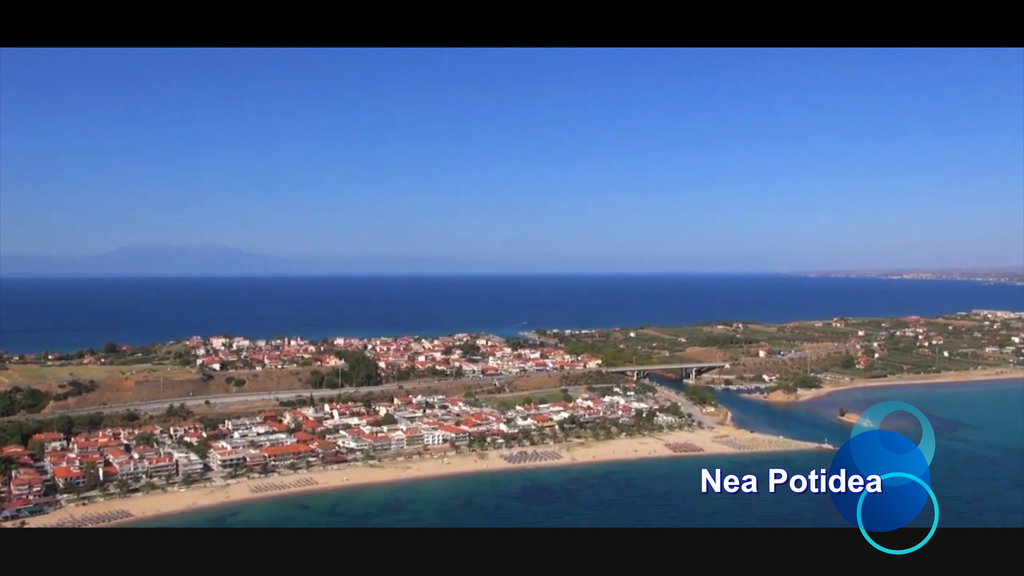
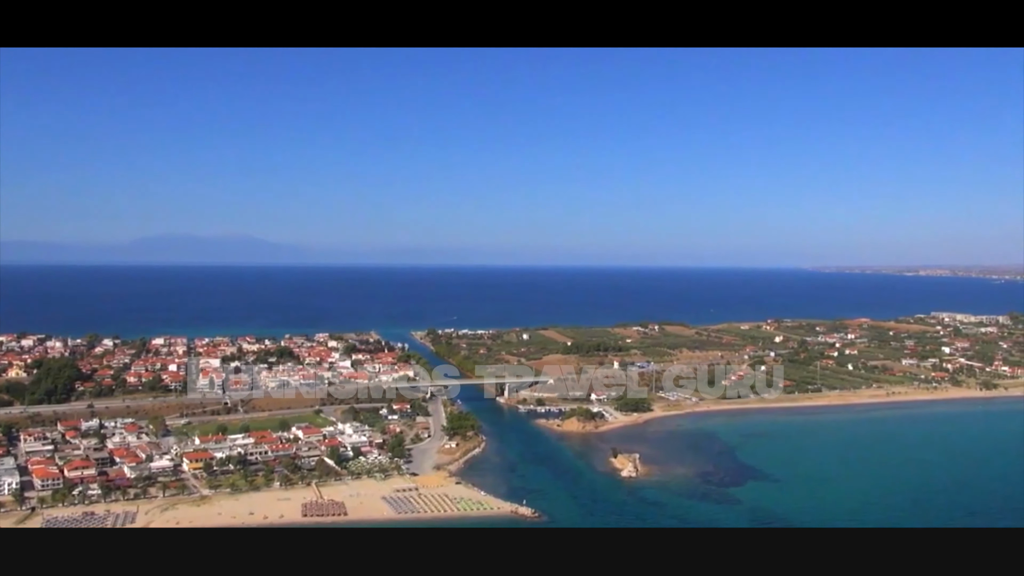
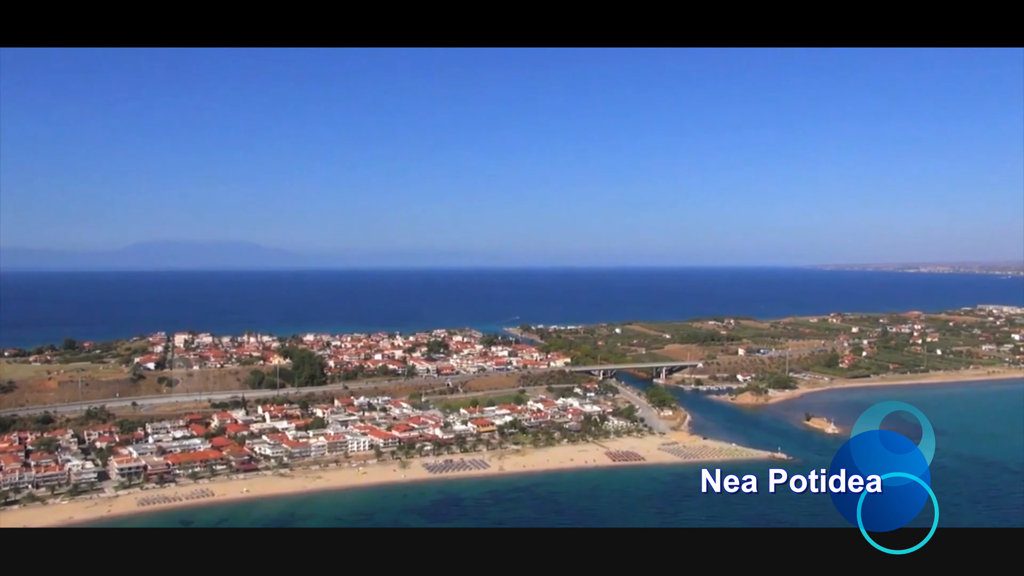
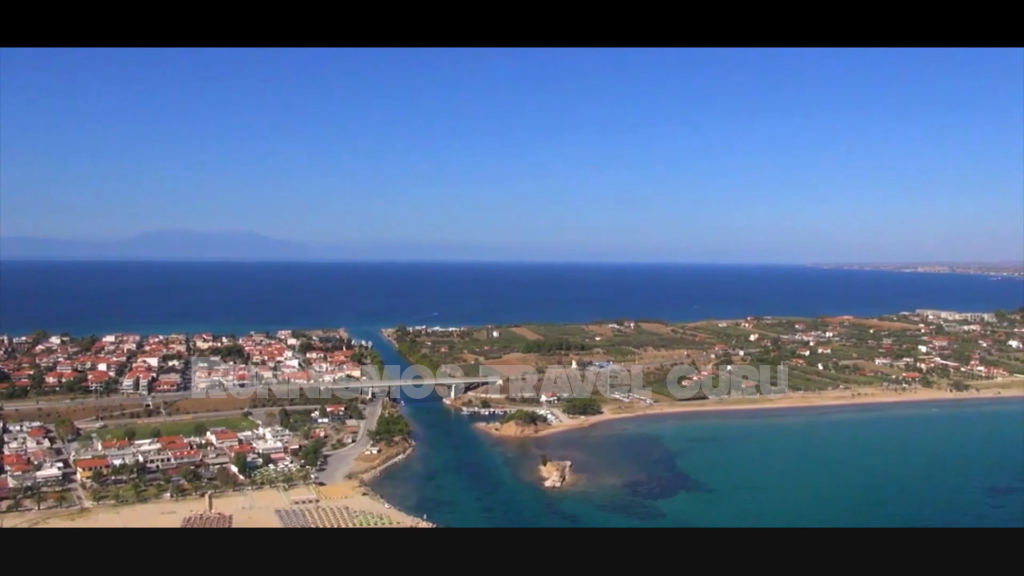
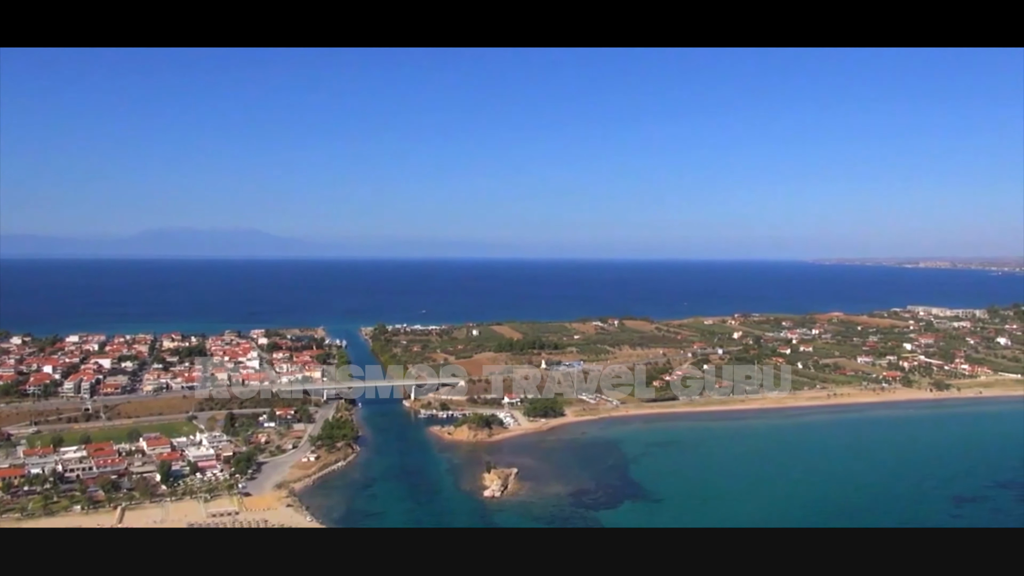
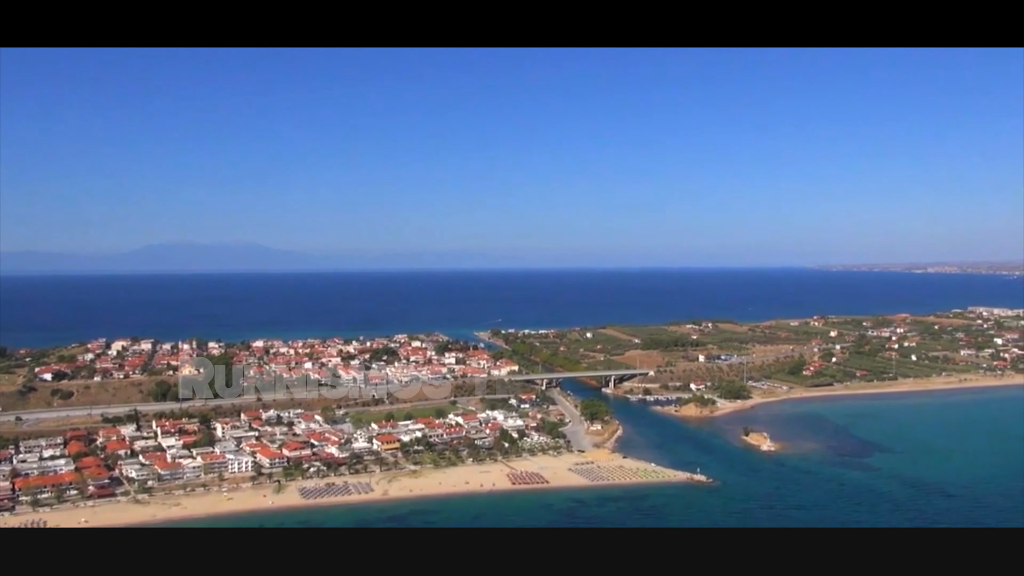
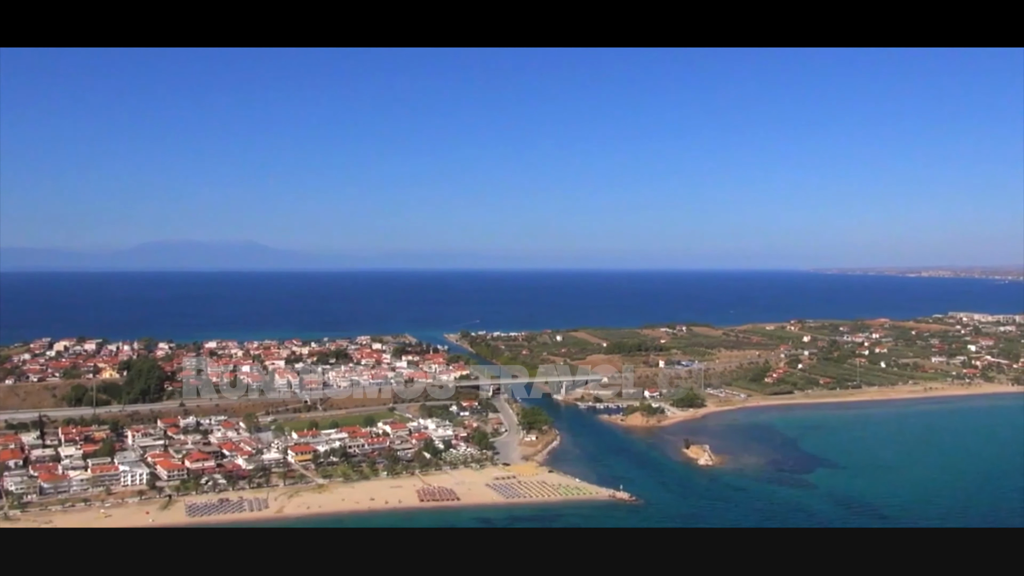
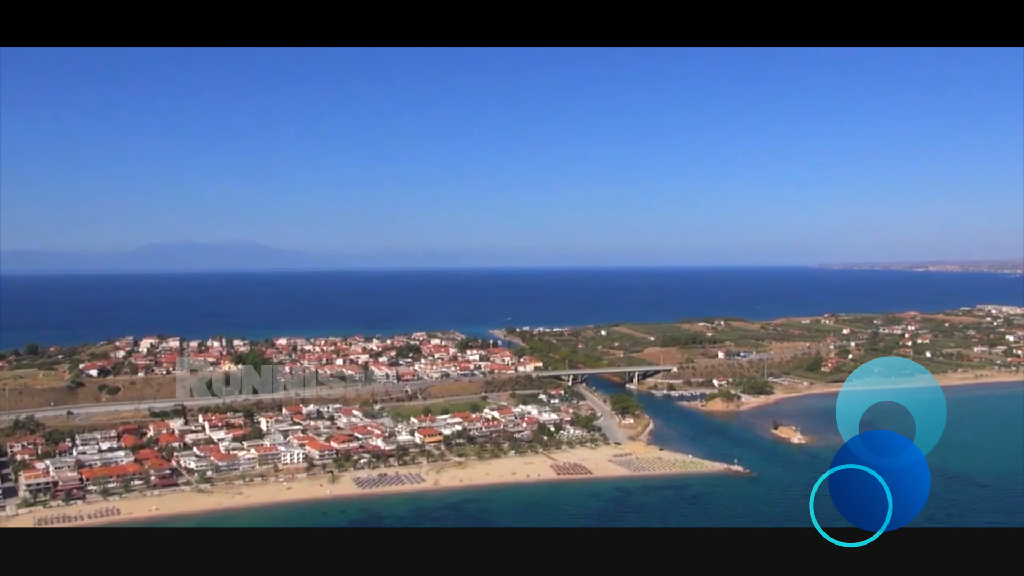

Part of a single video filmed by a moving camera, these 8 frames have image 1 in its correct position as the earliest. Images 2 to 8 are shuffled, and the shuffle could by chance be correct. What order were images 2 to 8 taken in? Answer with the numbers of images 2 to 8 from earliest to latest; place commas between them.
3, 8, 6, 7, 2, 4, 5
